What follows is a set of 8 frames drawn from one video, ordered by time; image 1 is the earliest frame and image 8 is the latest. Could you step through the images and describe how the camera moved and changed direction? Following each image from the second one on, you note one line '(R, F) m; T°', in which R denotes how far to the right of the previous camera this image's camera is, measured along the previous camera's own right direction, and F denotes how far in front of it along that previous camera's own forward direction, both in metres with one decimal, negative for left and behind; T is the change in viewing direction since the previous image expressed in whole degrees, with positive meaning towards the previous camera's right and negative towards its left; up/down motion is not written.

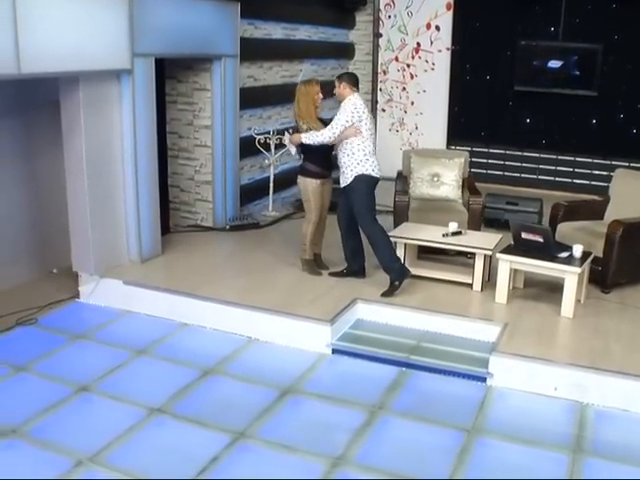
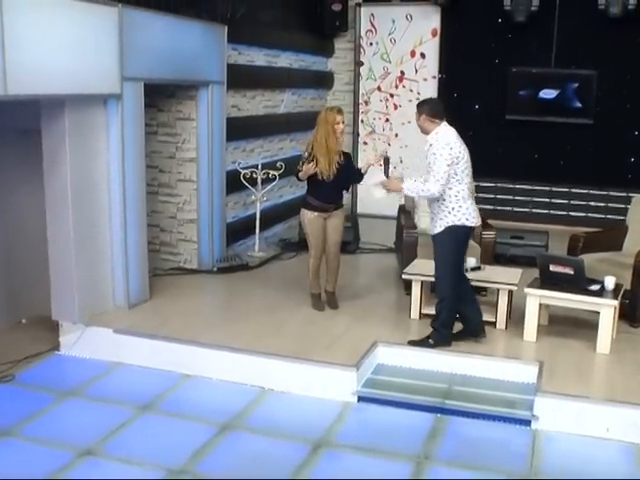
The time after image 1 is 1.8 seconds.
(-1.0, +0.6) m; +9°
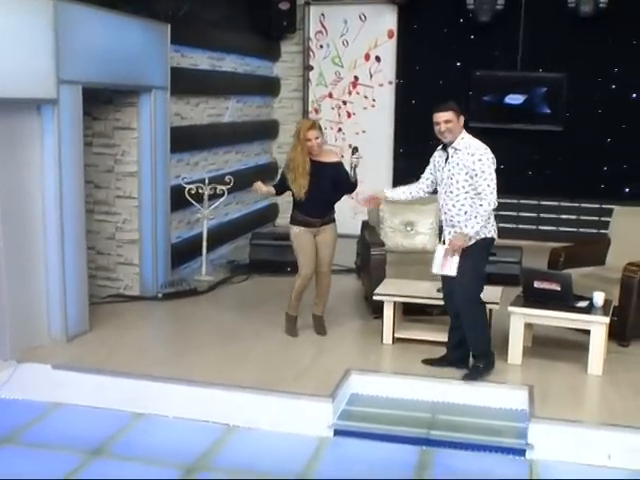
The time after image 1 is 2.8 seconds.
(-0.4, +0.6) m; +6°
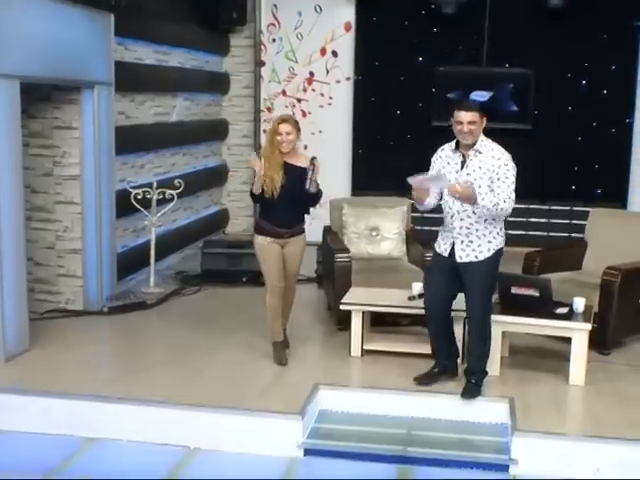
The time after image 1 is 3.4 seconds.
(-0.2, +0.4) m; +4°
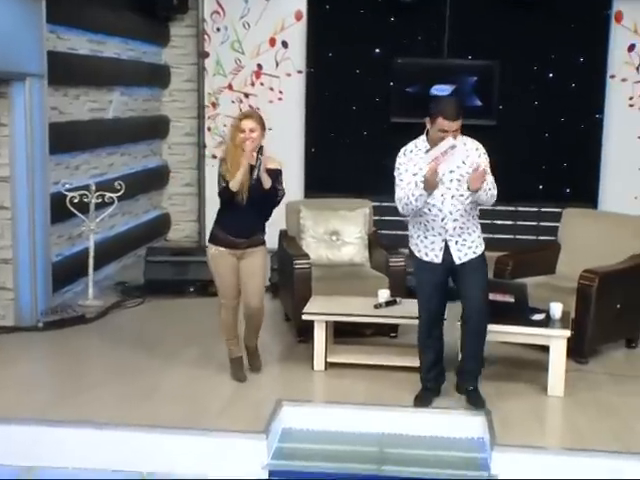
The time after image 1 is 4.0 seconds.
(-0.2, +0.4) m; +5°
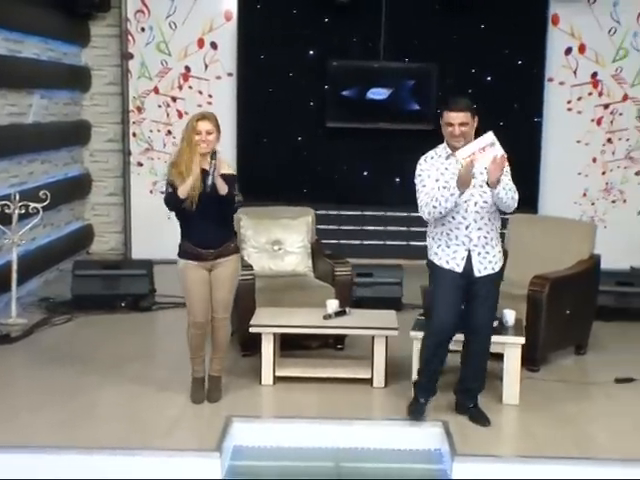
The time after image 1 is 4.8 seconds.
(-0.3, +0.2) m; +6°
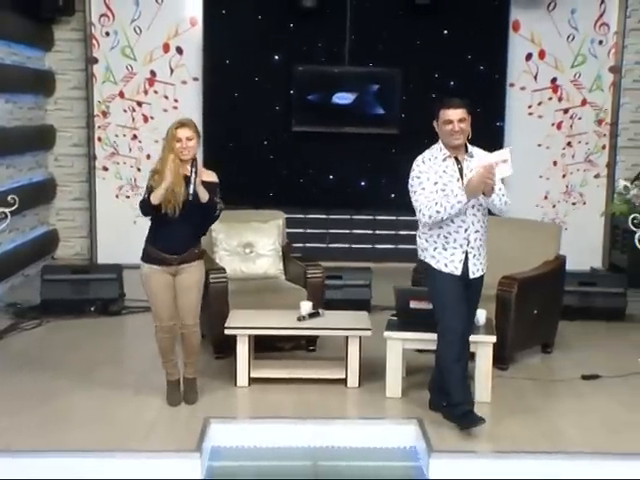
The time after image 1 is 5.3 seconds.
(-0.2, 0.0) m; +3°
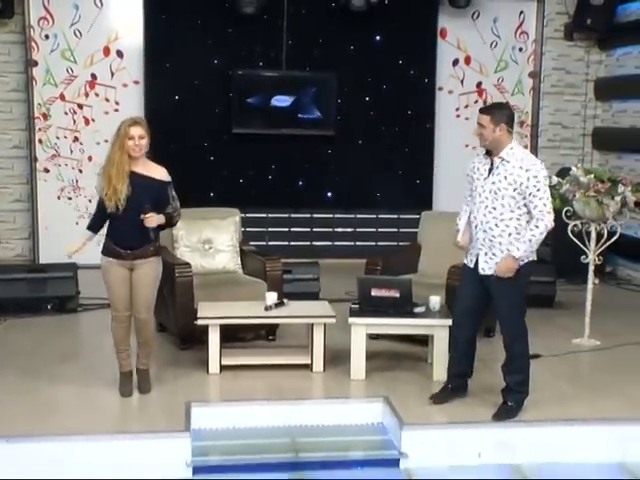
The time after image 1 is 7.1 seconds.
(-0.5, -0.1) m; +8°
